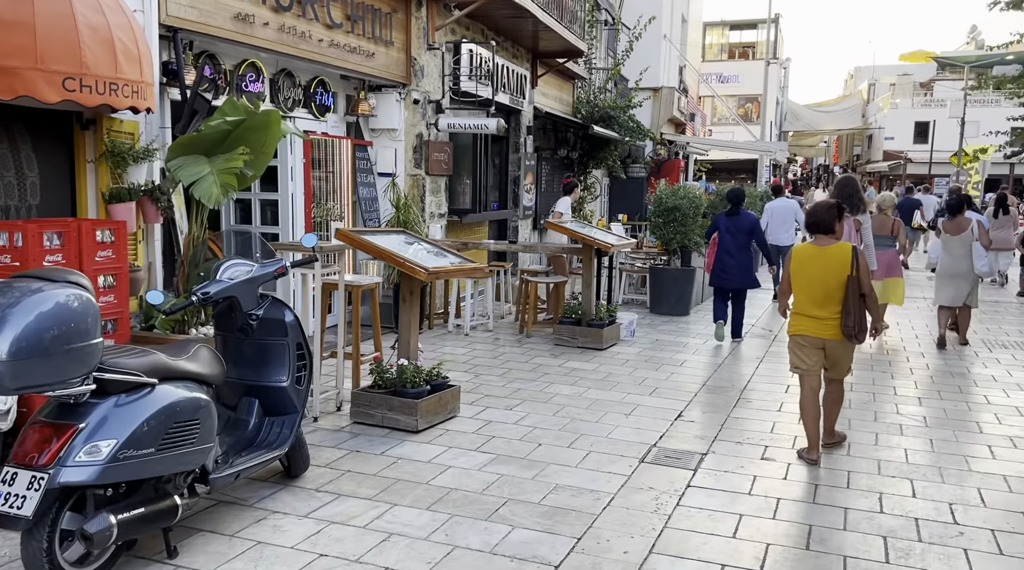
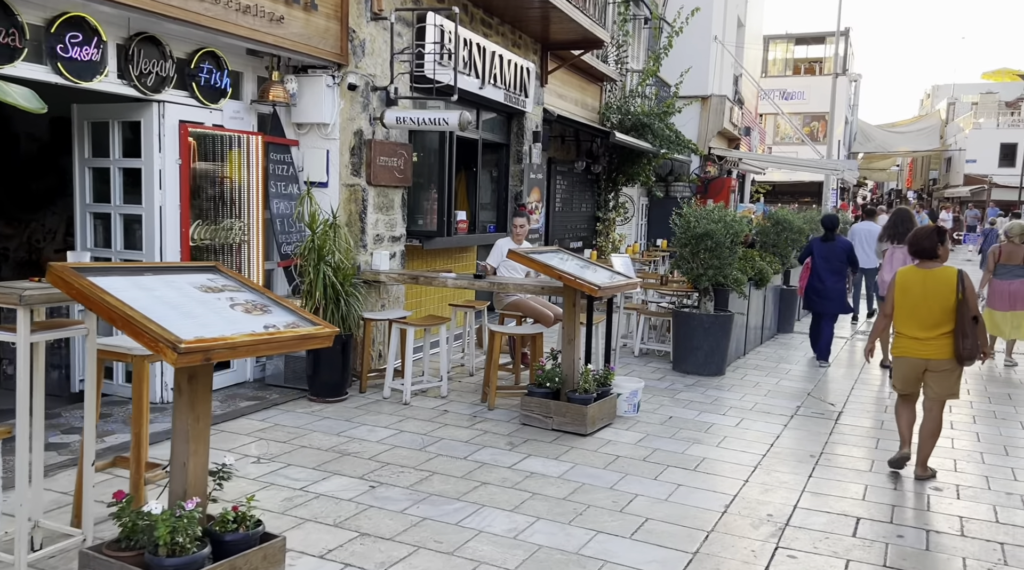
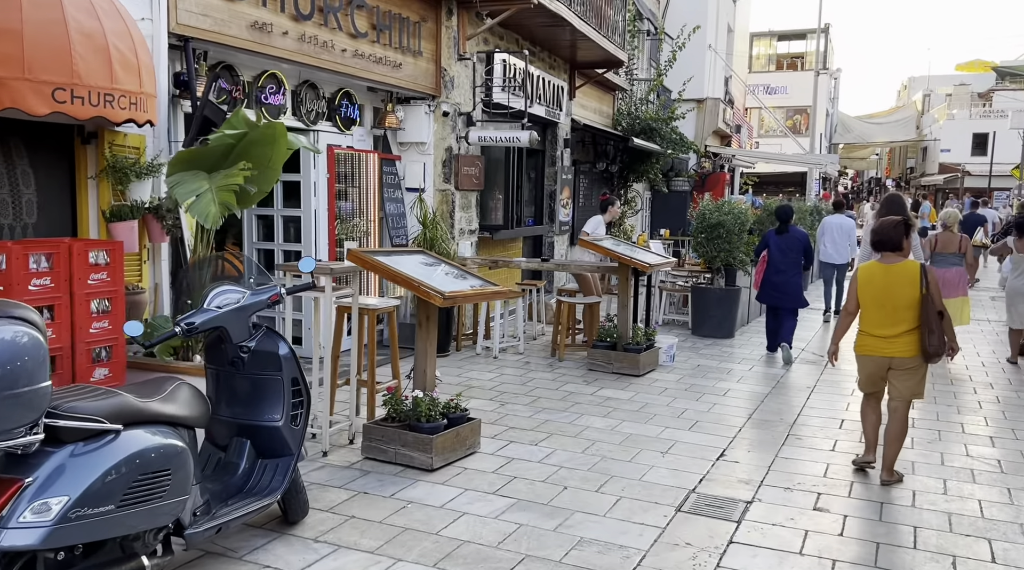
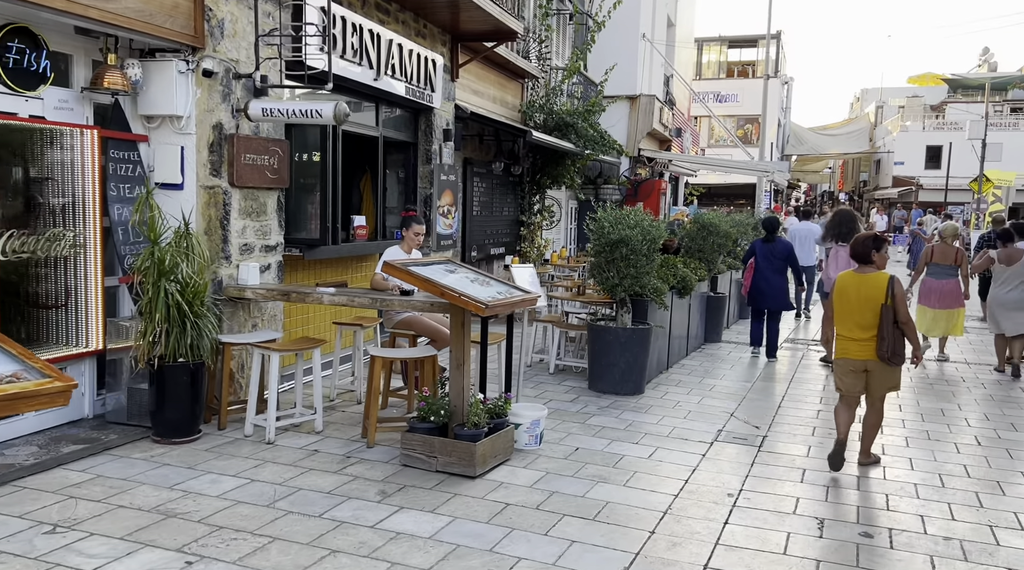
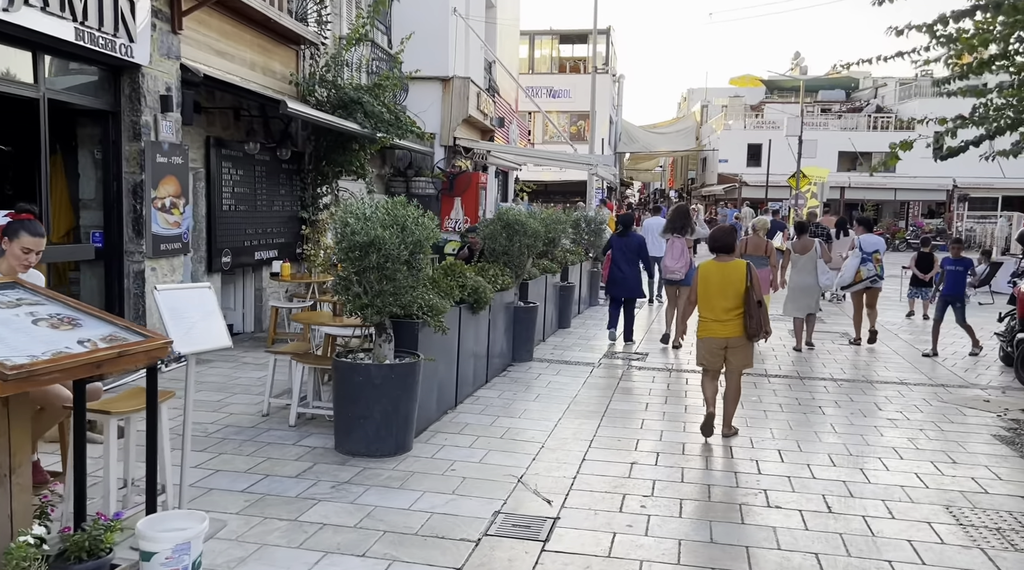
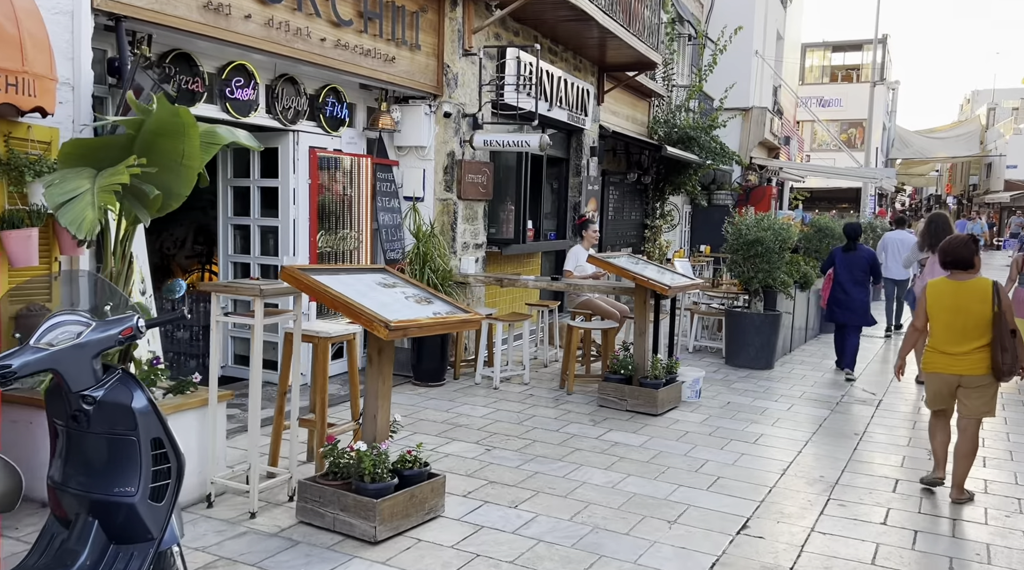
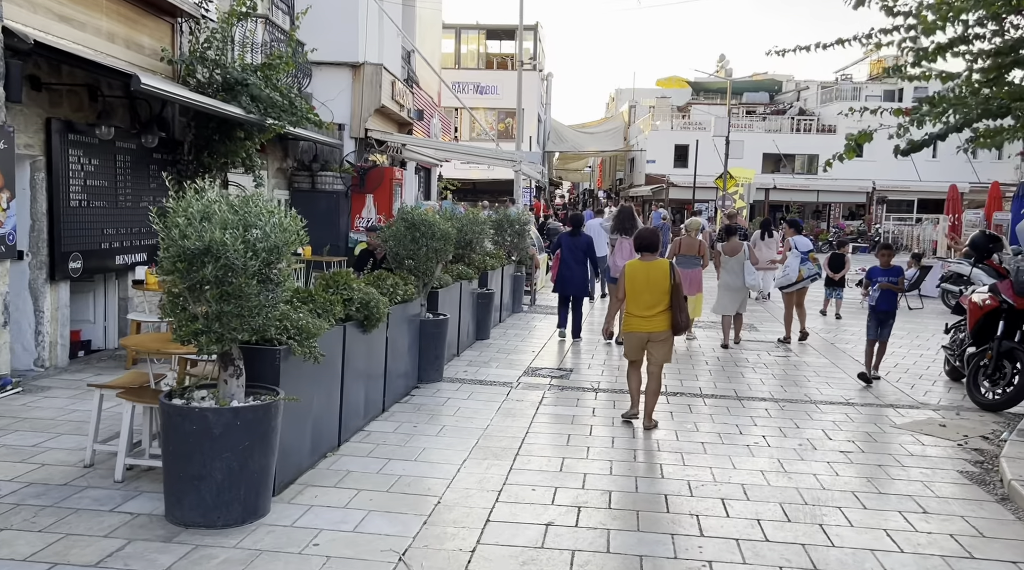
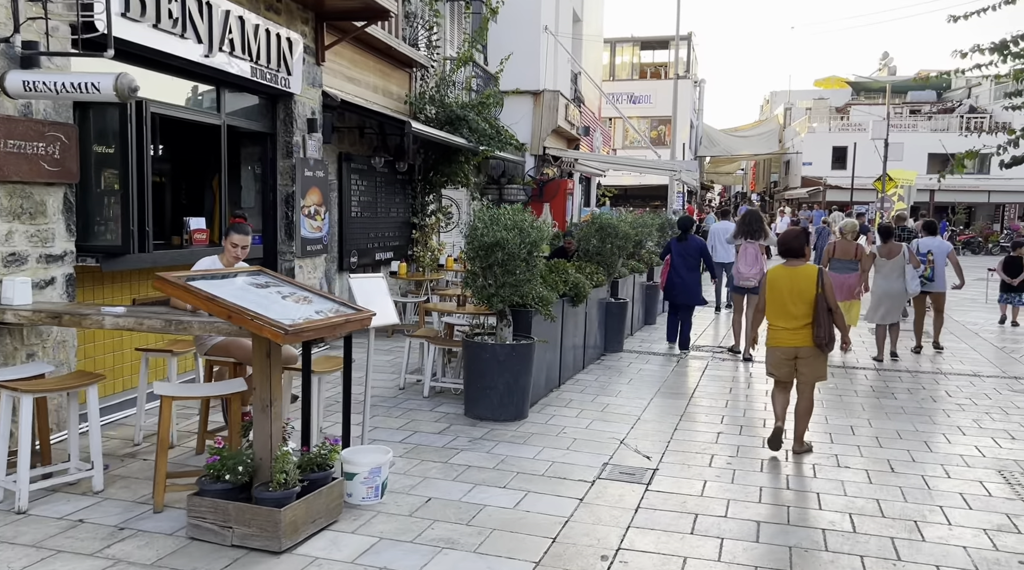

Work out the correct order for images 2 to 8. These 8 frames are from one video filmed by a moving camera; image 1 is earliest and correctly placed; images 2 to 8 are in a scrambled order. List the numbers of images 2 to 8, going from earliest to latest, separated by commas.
3, 6, 2, 4, 8, 5, 7
